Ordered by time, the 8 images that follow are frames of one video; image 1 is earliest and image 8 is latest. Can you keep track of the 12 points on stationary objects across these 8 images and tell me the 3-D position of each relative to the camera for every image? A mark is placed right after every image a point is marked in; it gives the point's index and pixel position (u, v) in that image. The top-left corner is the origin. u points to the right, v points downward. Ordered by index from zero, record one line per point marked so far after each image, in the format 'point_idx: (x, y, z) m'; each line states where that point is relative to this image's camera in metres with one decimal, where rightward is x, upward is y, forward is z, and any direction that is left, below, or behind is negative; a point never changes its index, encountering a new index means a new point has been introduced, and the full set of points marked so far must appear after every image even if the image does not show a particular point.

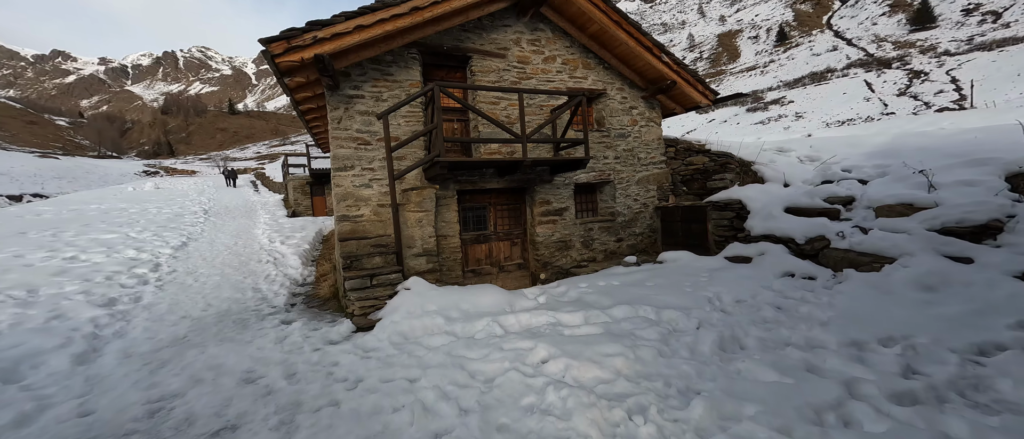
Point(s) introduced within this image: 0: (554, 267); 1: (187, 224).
0: (+0.7, -0.8, +6.1) m
1: (-10.0, -0.2, +11.0) m
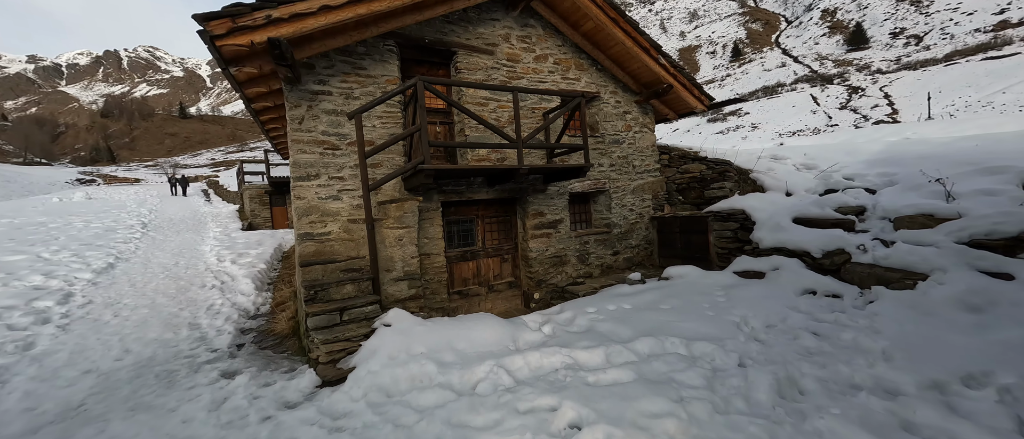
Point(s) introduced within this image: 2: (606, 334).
0: (+0.6, -1.0, +5.5) m
1: (-10.5, -0.6, +9.5) m
2: (+0.8, -1.0, +3.2) m
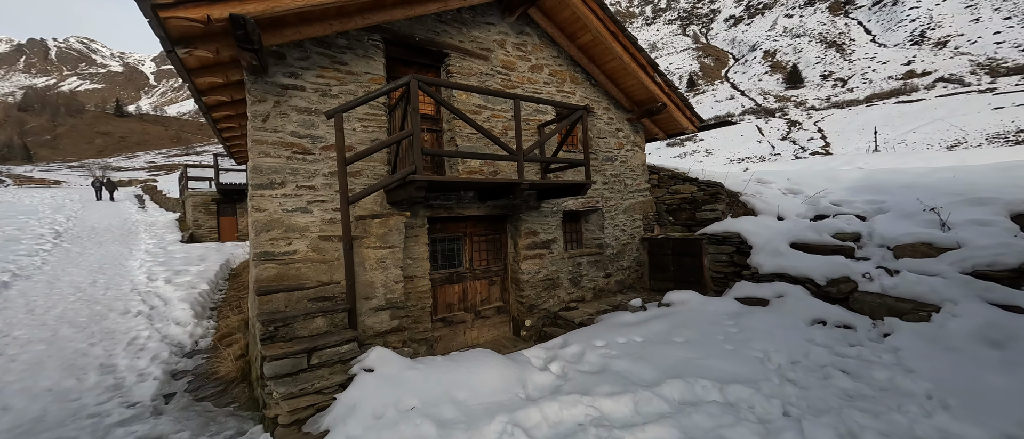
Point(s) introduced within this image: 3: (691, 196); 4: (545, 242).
0: (+0.4, -1.3, +5.1) m
1: (-11.0, -0.8, +8.0) m
2: (+0.9, -1.2, +2.8) m
3: (+3.0, +0.4, +6.1) m
4: (+0.5, -0.3, +5.1) m
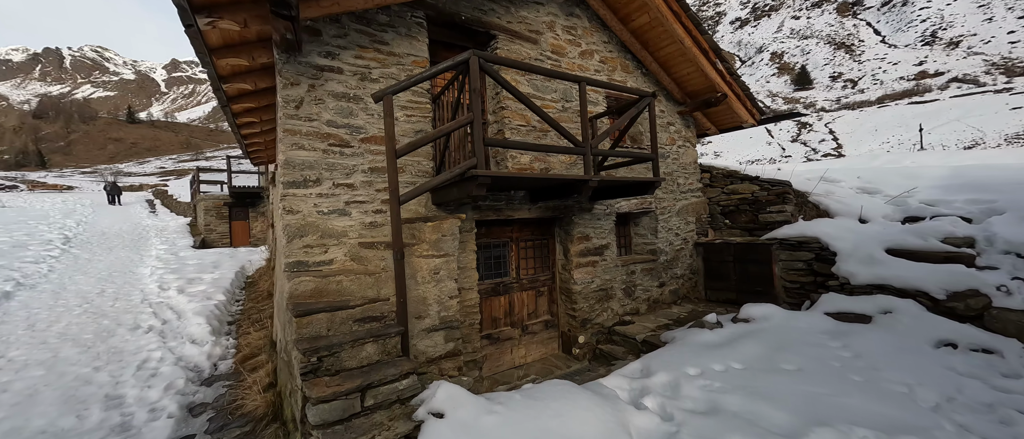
0: (+1.0, -1.4, +4.5) m
1: (-10.3, -0.9, +7.6) m
2: (+1.5, -1.2, +2.3) m
3: (+3.7, +0.4, +5.5) m
4: (+1.1, -0.4, +4.6) m
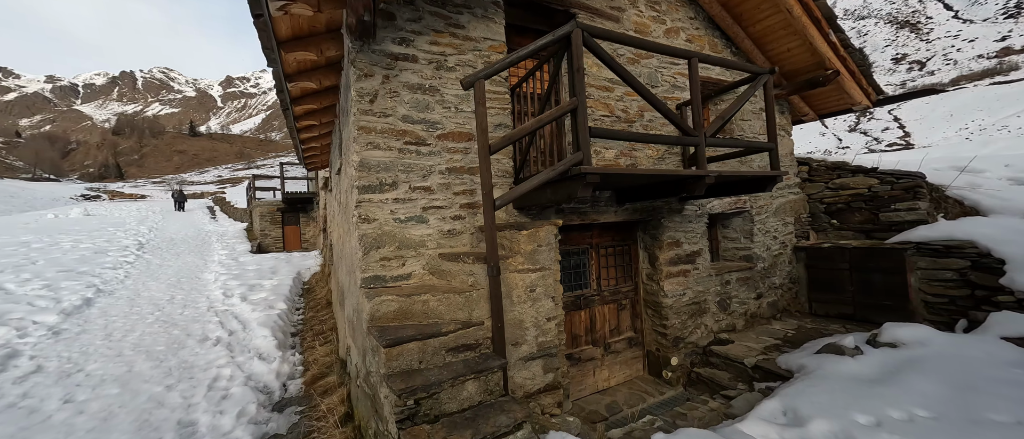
0: (+1.9, -1.4, +3.9) m
1: (-9.1, -1.1, +8.0) m
2: (+2.2, -1.3, +1.6) m
3: (+4.6, +0.4, +4.6) m
4: (+2.0, -0.4, +4.0) m
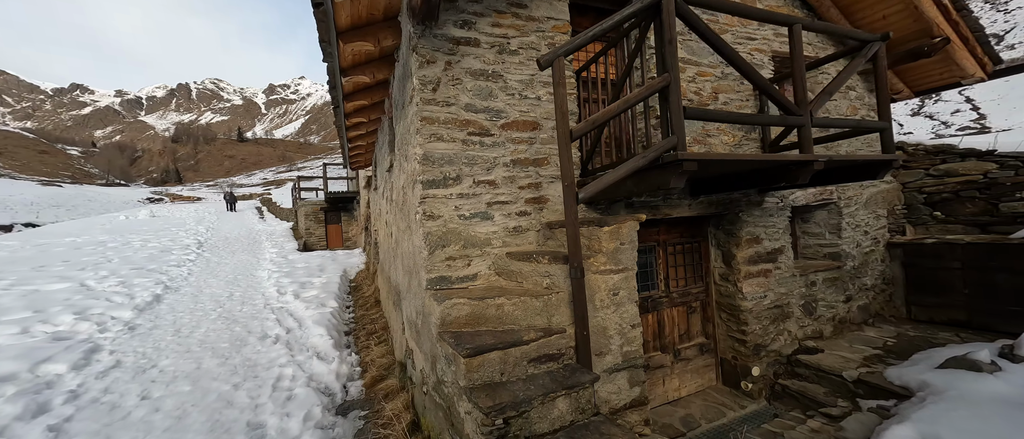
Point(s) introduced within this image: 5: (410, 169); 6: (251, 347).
0: (+2.5, -1.3, +3.5) m
1: (-8.1, -1.1, +8.5) m
2: (+2.6, -1.2, +1.2) m
3: (+5.3, +0.5, +4.0) m
4: (+2.6, -0.3, +3.5) m
5: (-0.8, +0.4, +2.8) m
6: (-3.0, -1.4, +4.1) m
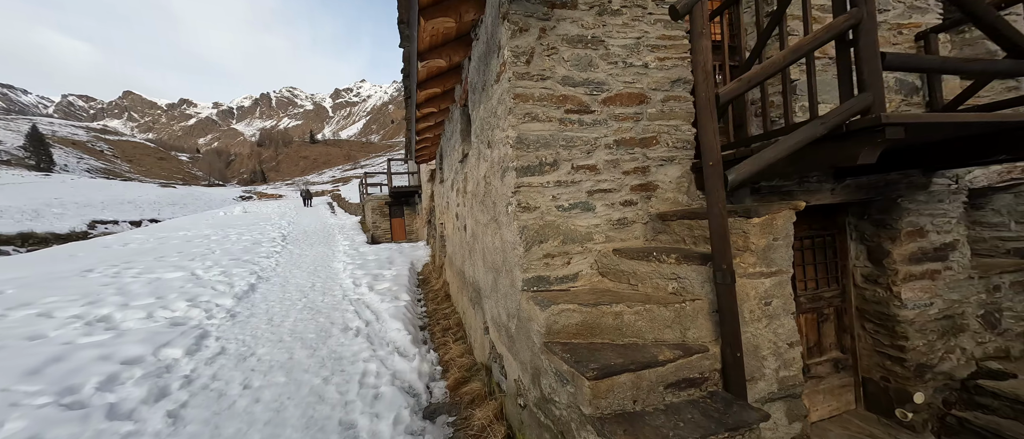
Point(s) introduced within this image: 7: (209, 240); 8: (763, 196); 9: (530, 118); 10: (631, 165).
0: (+3.3, -1.2, +2.8) m
1: (-6.5, -1.0, +9.3) m
2: (+3.0, -1.2, +0.5) m
3: (+6.0, +0.6, +2.8) m
4: (+3.4, -0.2, +2.8) m
5: (-0.1, +0.4, +2.5) m
6: (-2.1, -1.4, +4.2) m
7: (-10.0, -0.6, +11.8) m
8: (+1.7, +0.2, +2.4) m
9: (+0.1, +0.6, +2.1) m
10: (+0.8, +0.3, +2.3) m
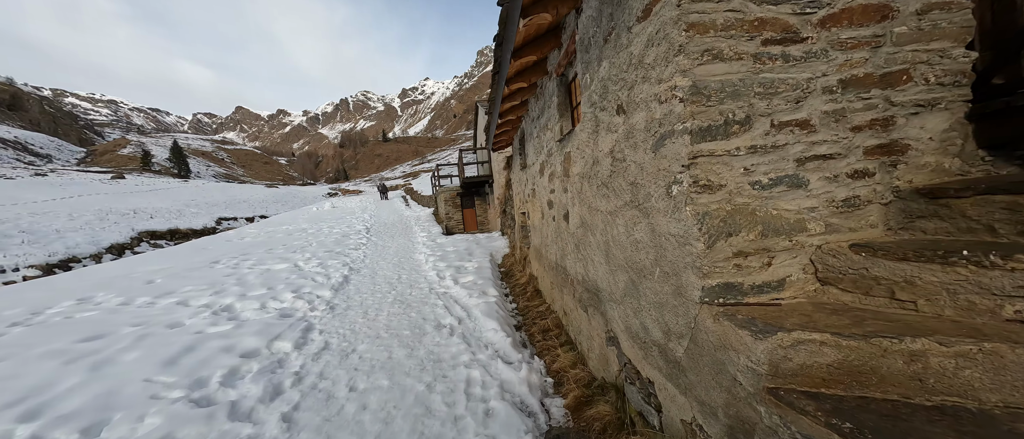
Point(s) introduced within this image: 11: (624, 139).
0: (+4.1, -1.0, +1.6) m
1: (-4.3, -0.8, +9.7) m
2: (+3.5, -1.1, -0.6) m
3: (+6.8, +0.8, +1.1) m
4: (+4.2, -0.1, +1.6) m
5: (+0.7, +0.5, +1.9) m
6: (-0.9, -1.3, +3.9) m
7: (-7.3, -0.5, +12.8) m
8: (+2.5, +0.3, +1.5) m
9: (+0.8, +0.7, +1.5) m
10: (+1.5, +0.4, +1.5) m
11: (+0.7, +0.5, +2.1) m
